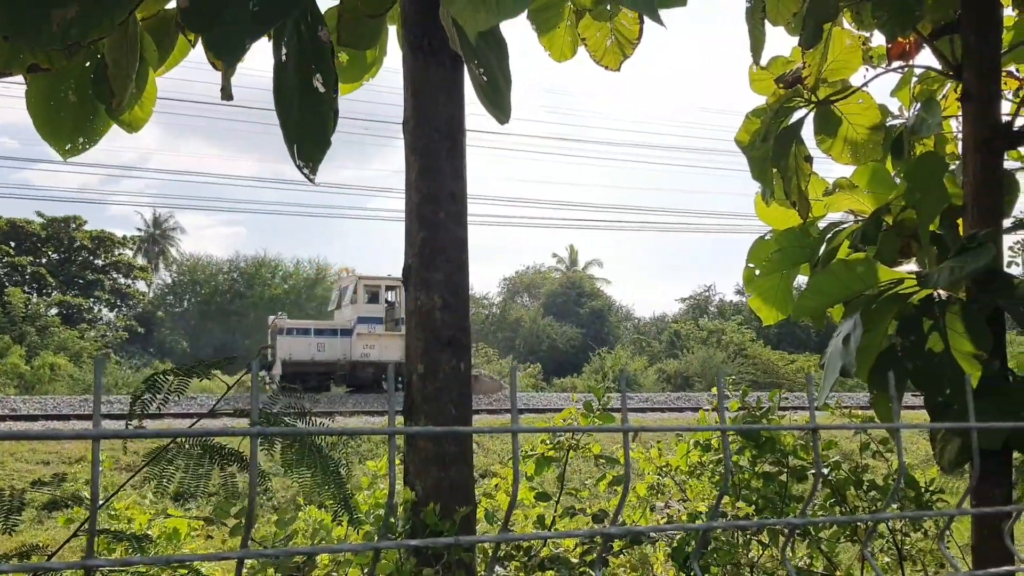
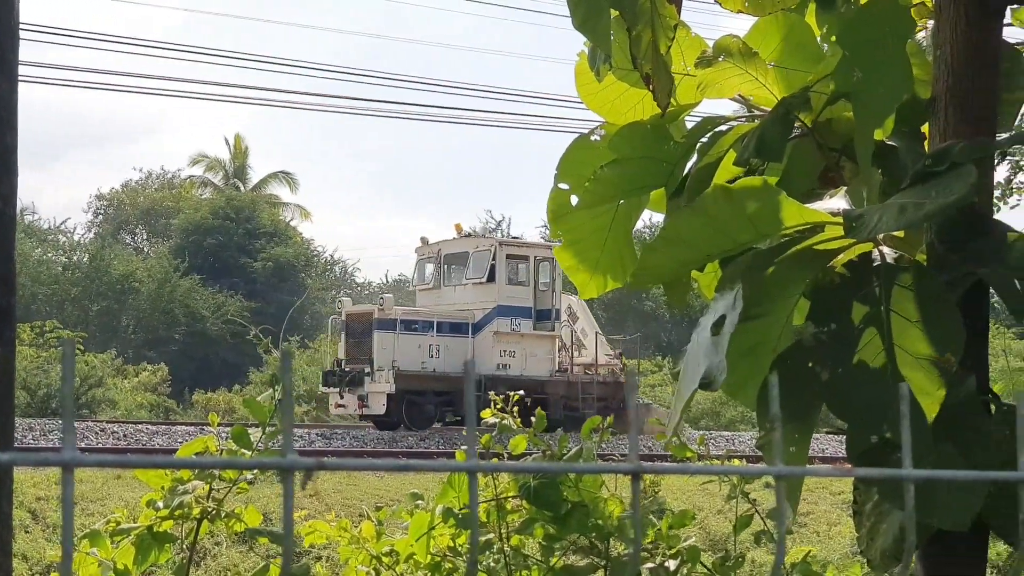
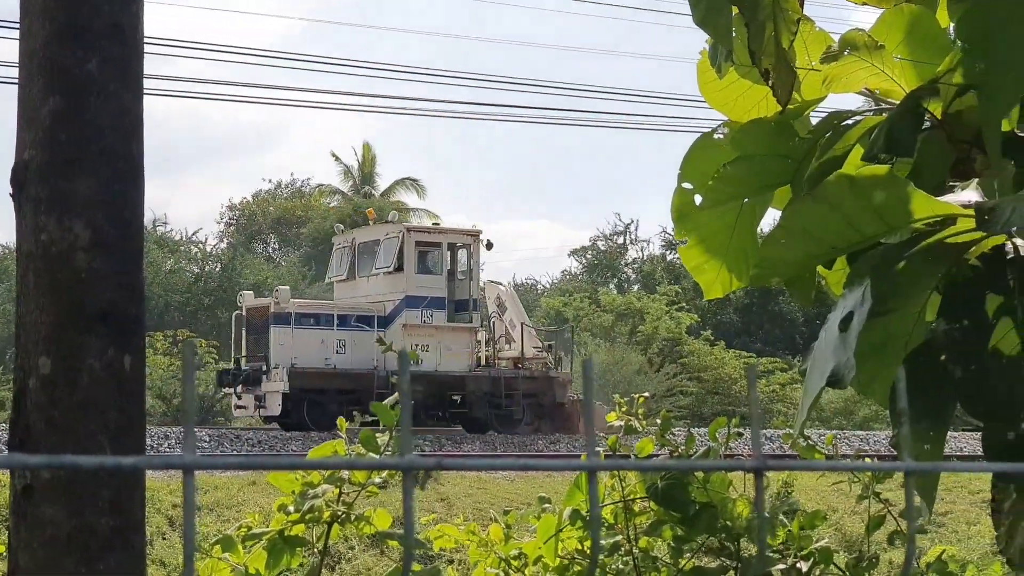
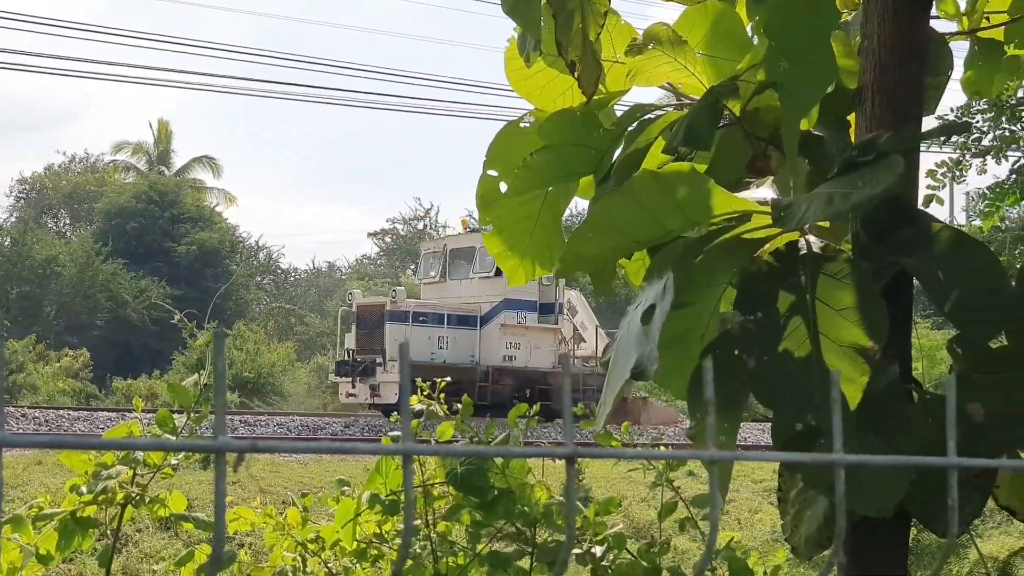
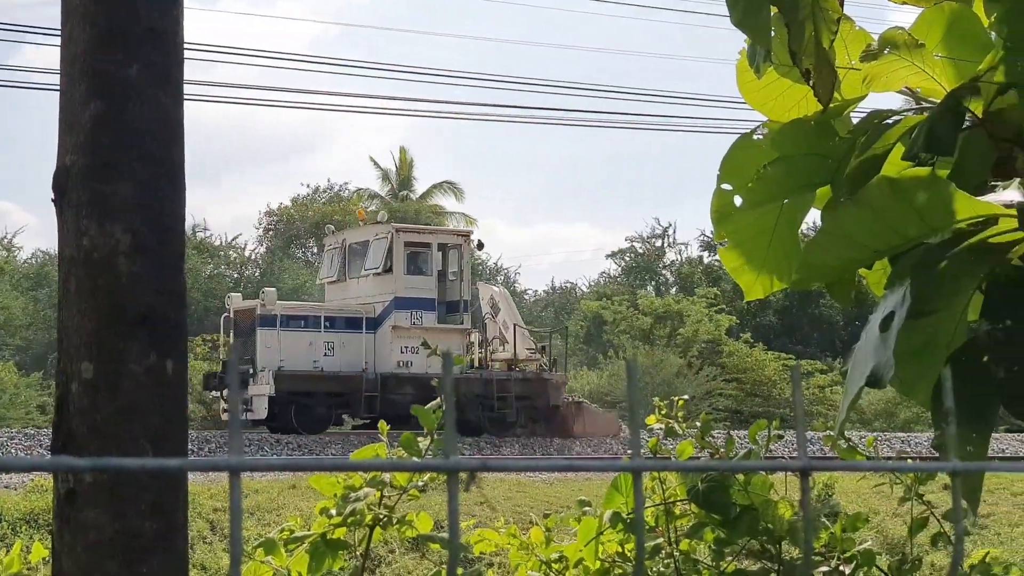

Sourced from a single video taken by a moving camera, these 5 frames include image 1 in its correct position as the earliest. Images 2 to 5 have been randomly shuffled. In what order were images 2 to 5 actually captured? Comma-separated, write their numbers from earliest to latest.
5, 3, 2, 4
